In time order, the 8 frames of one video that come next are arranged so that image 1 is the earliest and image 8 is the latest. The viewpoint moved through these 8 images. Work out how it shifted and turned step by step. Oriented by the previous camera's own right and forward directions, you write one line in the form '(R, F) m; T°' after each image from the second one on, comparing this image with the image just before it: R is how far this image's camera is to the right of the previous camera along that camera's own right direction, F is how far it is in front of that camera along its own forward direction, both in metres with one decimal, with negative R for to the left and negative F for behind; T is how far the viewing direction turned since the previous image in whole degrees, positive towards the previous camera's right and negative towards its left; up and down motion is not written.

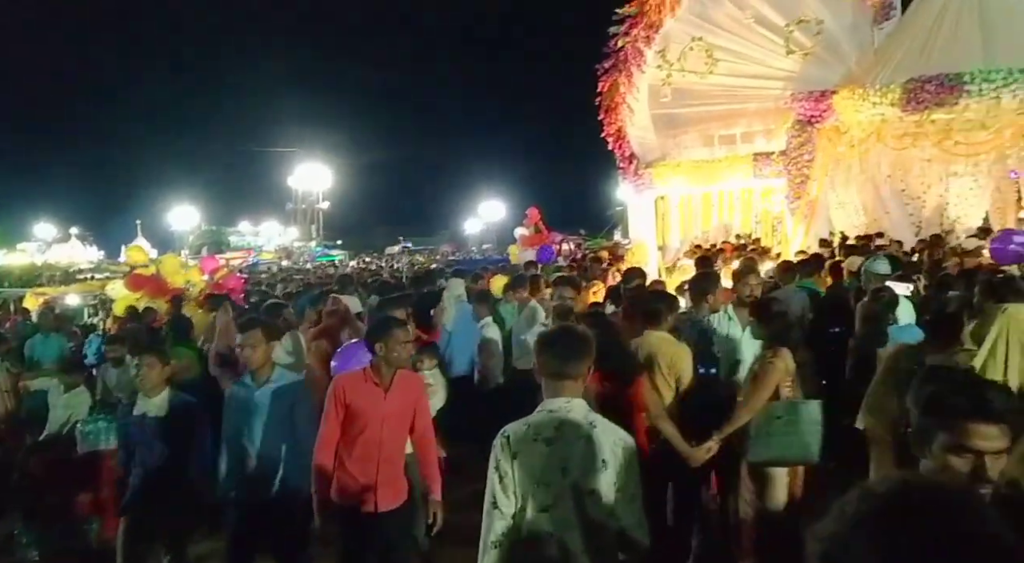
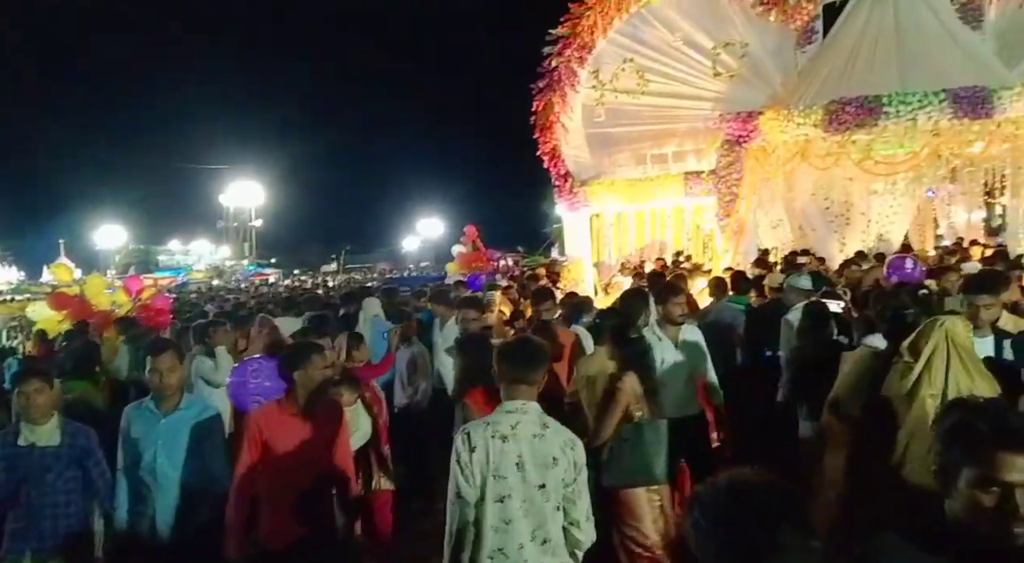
(+0.6, 0.0) m; +3°
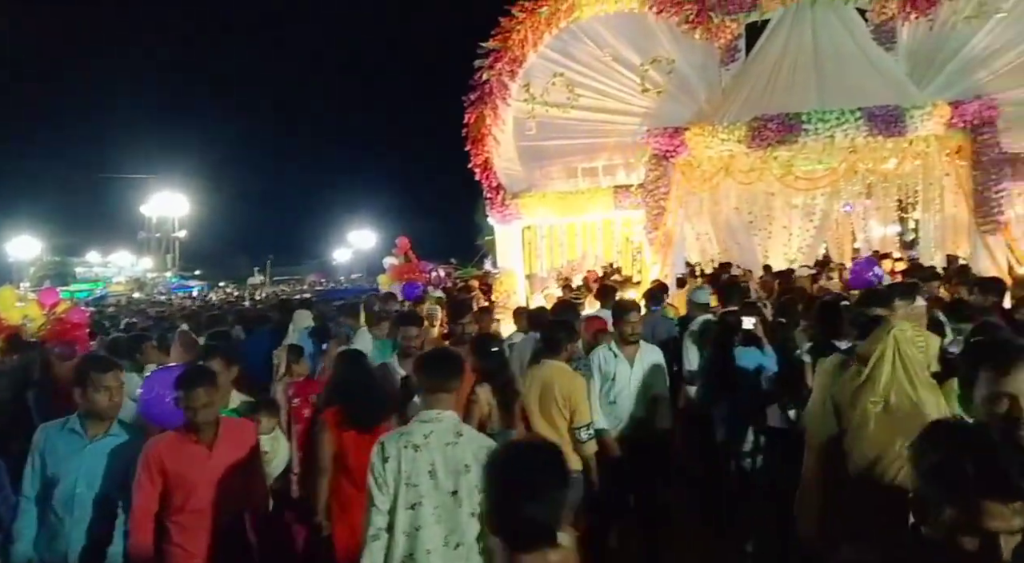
(+0.7, 0.0) m; +3°
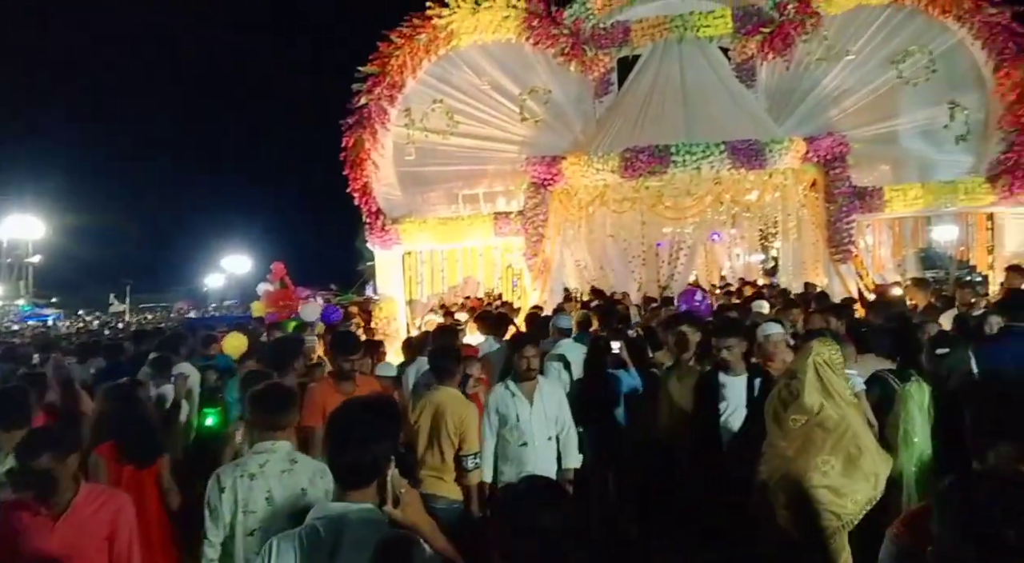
(+1.1, 0.0) m; +5°
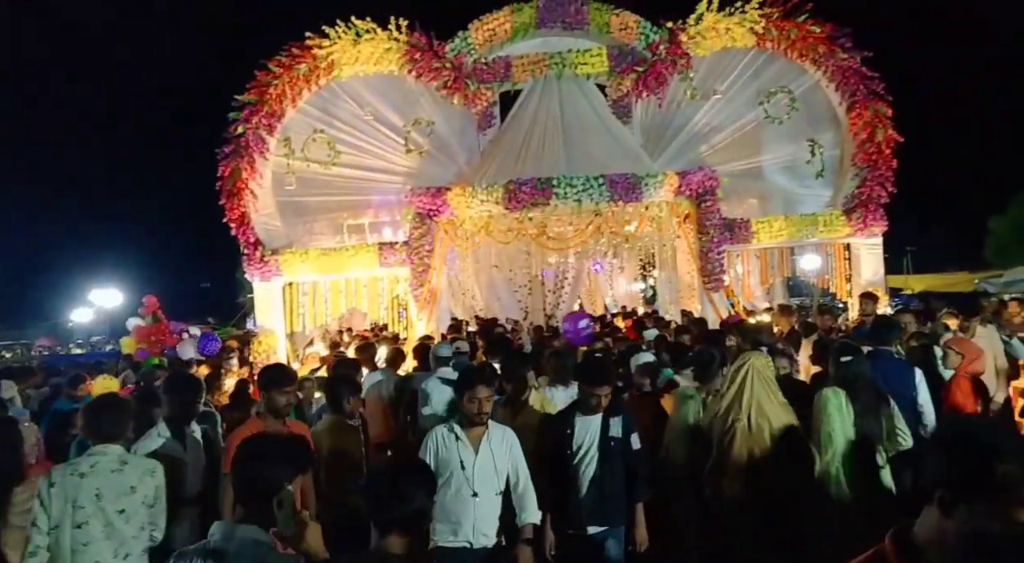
(+1.0, -0.1) m; +5°
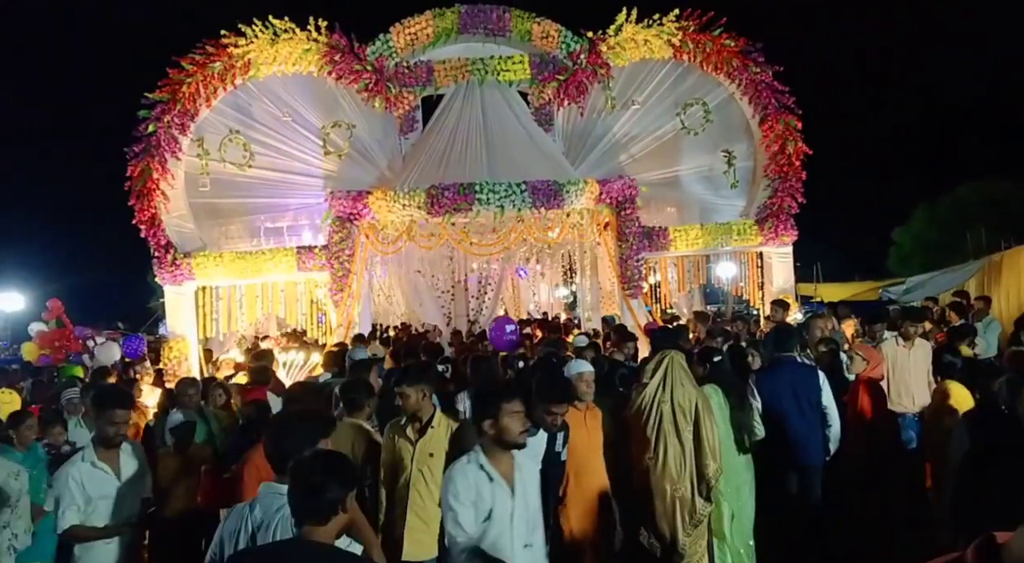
(+0.6, 0.0) m; +4°
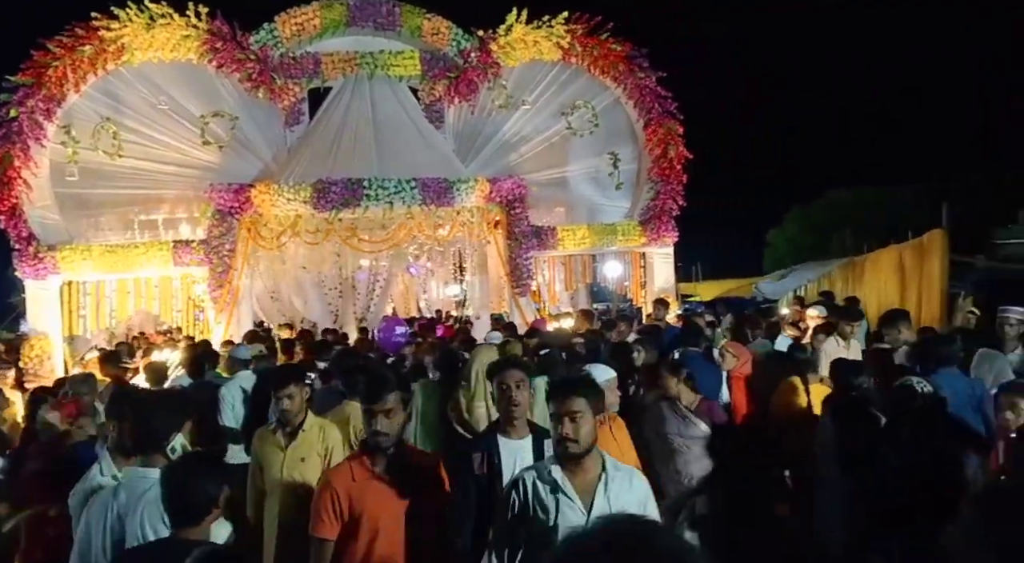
(+0.9, -0.1) m; +5°
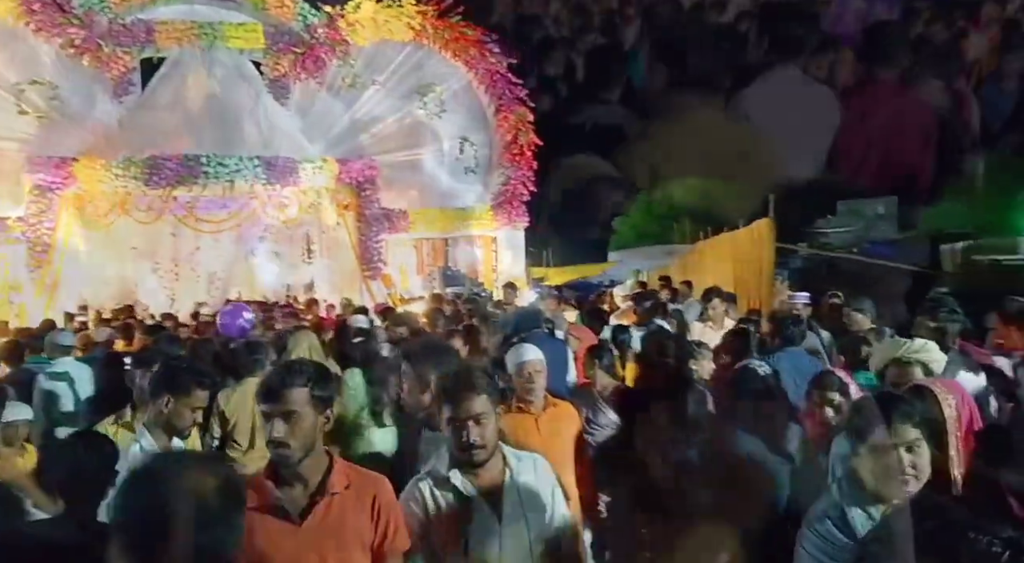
(+1.2, -0.2) m; +7°
